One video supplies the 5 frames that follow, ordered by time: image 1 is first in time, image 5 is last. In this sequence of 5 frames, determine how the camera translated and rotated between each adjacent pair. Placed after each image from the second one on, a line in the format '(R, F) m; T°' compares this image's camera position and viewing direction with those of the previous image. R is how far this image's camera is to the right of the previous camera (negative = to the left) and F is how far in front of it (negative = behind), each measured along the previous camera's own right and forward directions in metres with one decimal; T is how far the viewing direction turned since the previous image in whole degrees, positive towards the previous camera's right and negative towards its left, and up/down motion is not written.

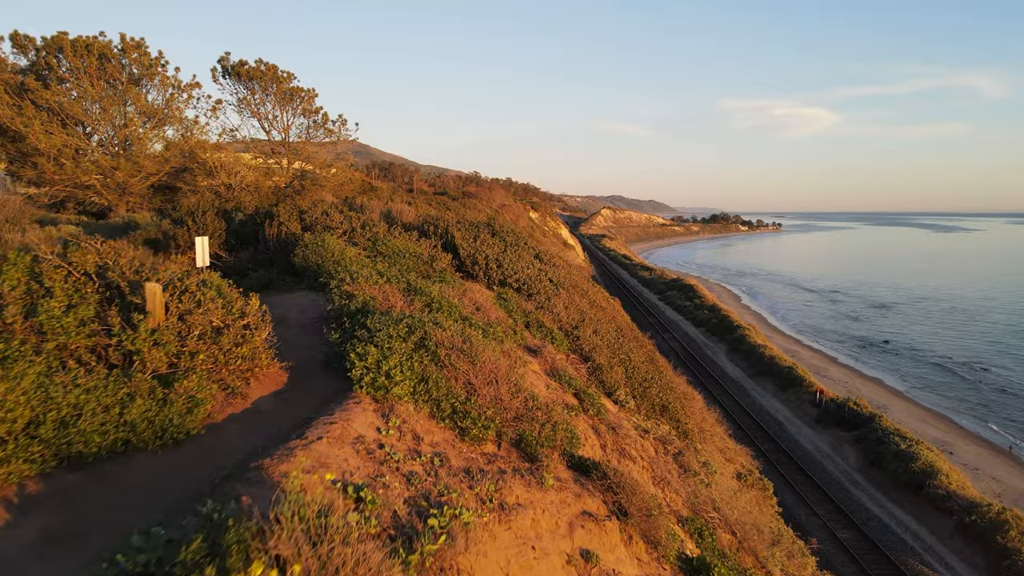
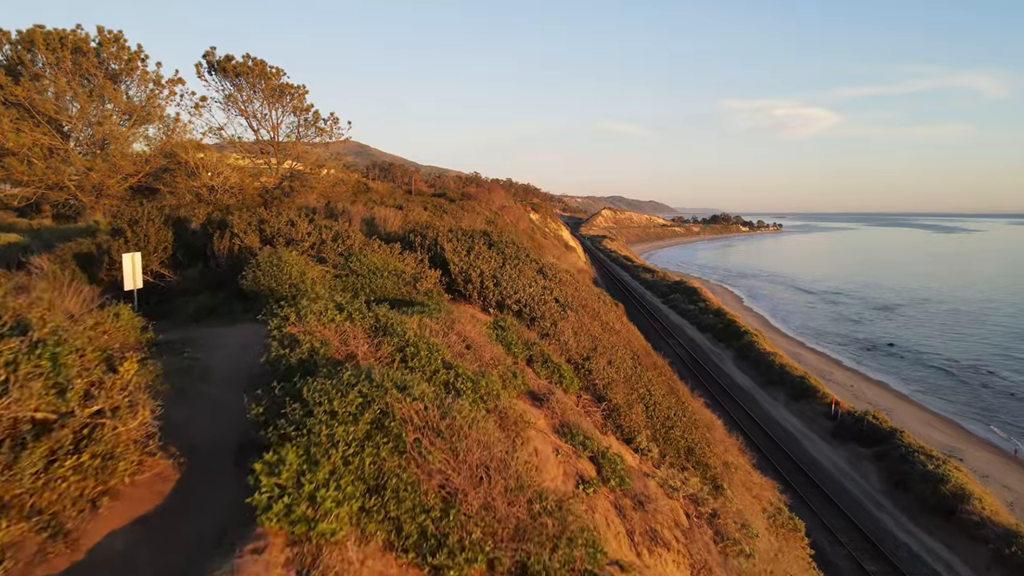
(0.0, +0.9) m; 0°
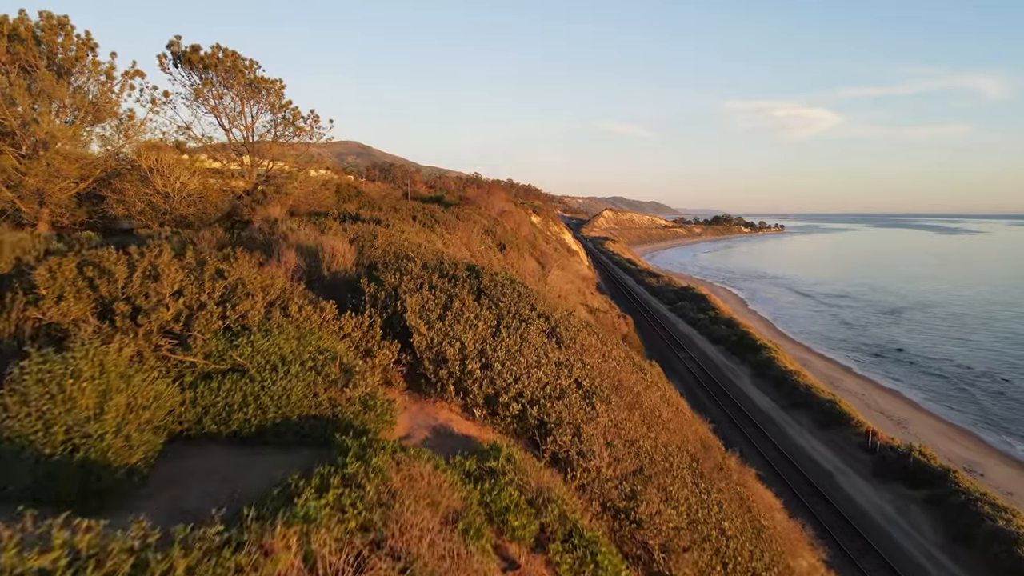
(0.0, +1.9) m; 0°
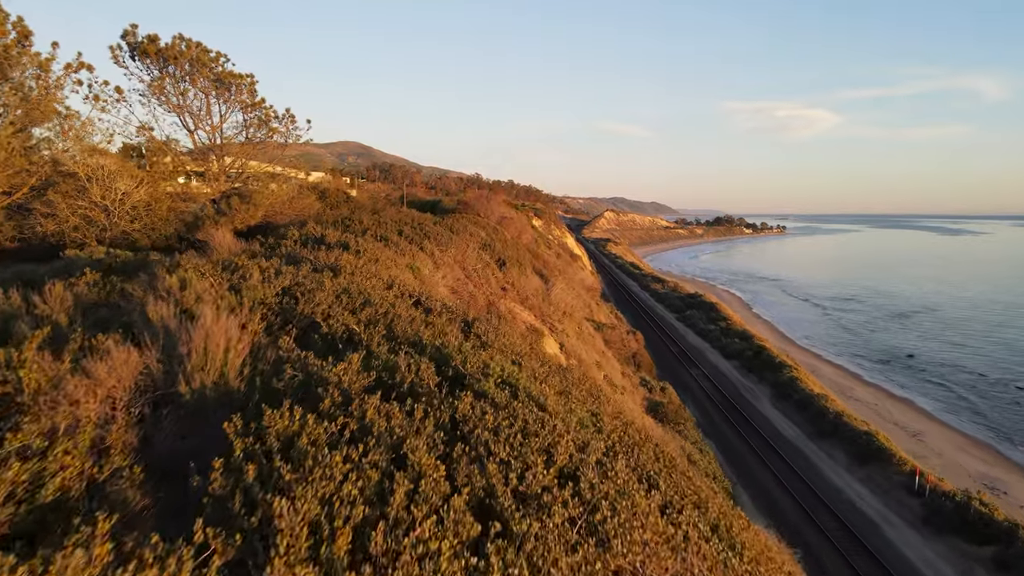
(0.0, +1.9) m; 0°
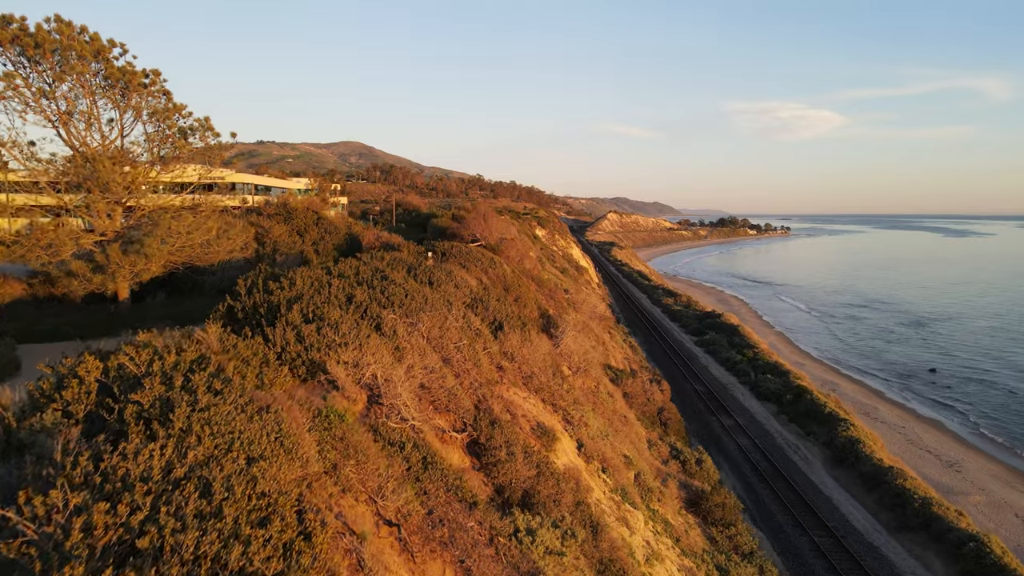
(0.0, +3.9) m; 0°
